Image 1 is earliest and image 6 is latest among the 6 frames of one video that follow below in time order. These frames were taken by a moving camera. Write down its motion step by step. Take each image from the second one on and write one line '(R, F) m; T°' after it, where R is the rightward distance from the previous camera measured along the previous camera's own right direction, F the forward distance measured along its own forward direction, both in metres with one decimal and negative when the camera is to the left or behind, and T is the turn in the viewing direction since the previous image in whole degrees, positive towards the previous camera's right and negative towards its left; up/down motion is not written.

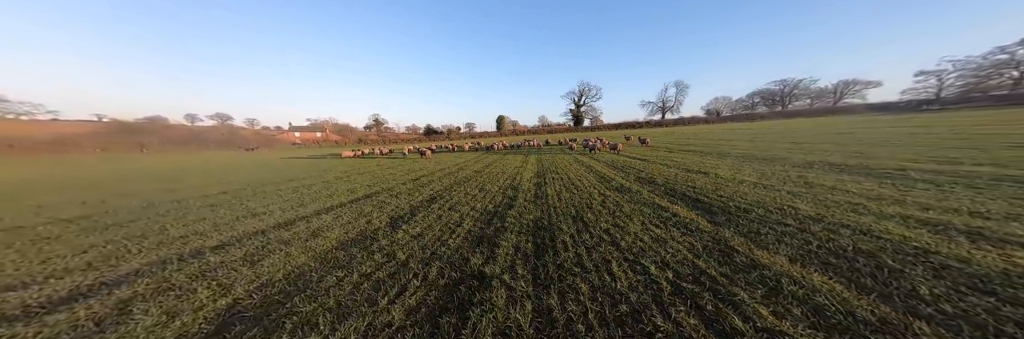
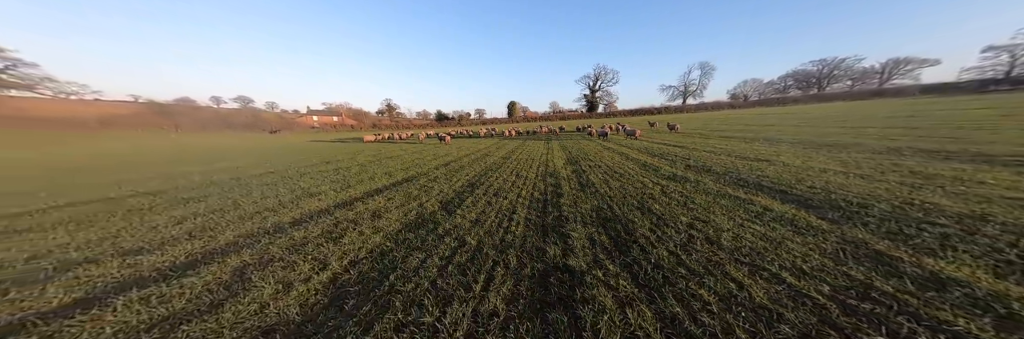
(-0.9, +0.2) m; -5°
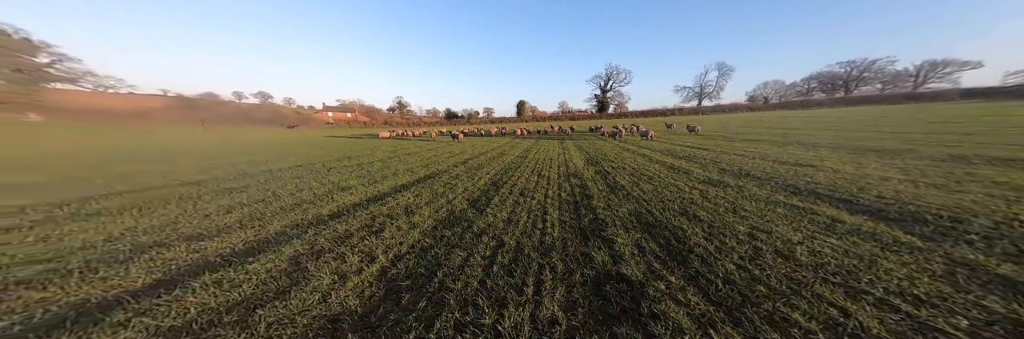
(-0.5, +0.1) m; -3°
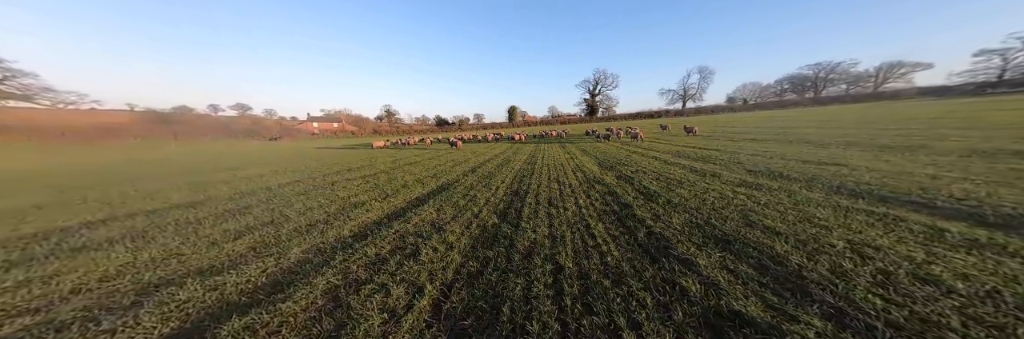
(-0.8, +0.4) m; 0°
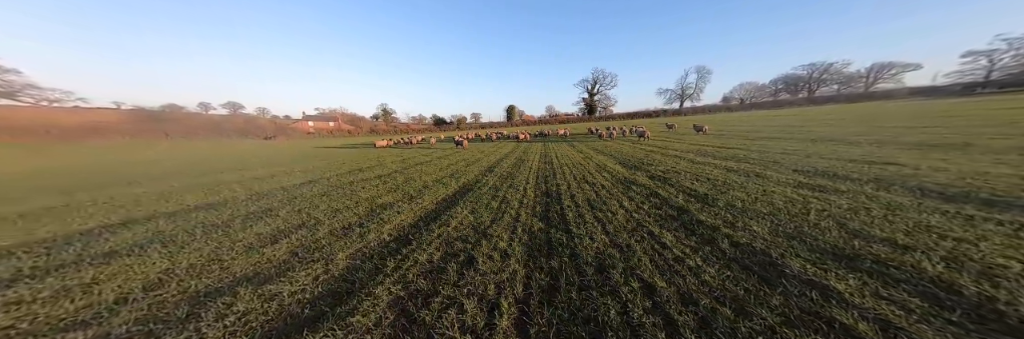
(-1.0, +0.4) m; -2°
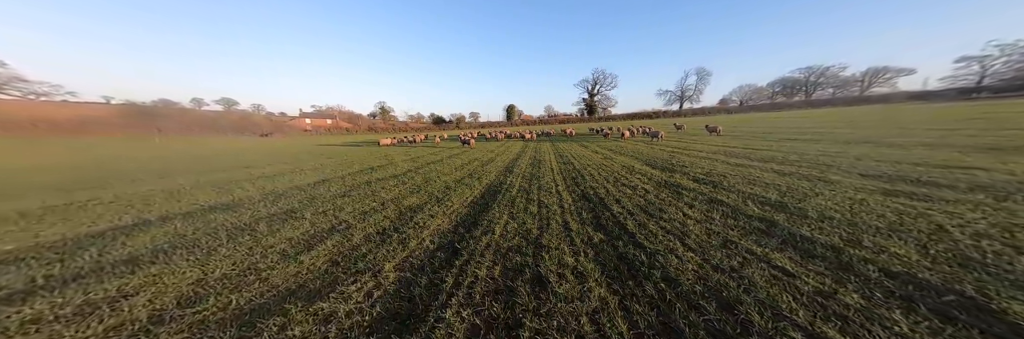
(-1.0, +0.6) m; -2°
